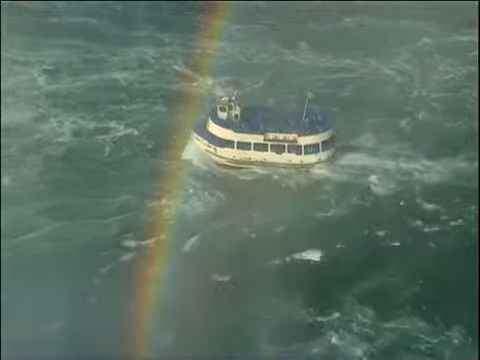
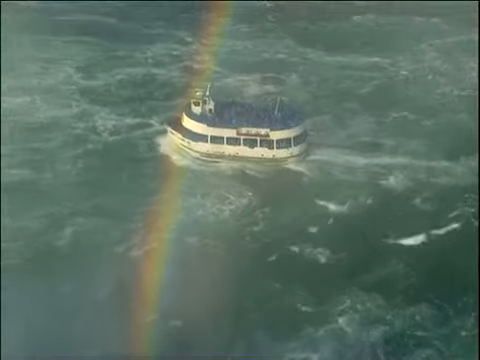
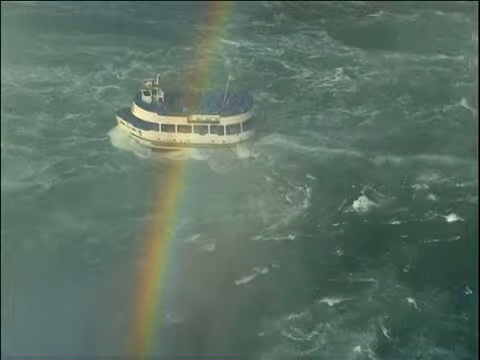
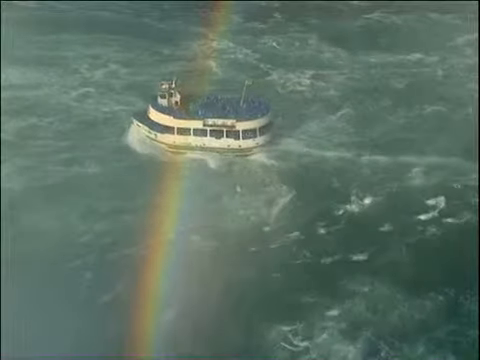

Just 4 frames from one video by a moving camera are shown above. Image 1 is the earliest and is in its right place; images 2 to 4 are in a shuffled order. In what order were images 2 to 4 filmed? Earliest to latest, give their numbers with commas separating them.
2, 4, 3
